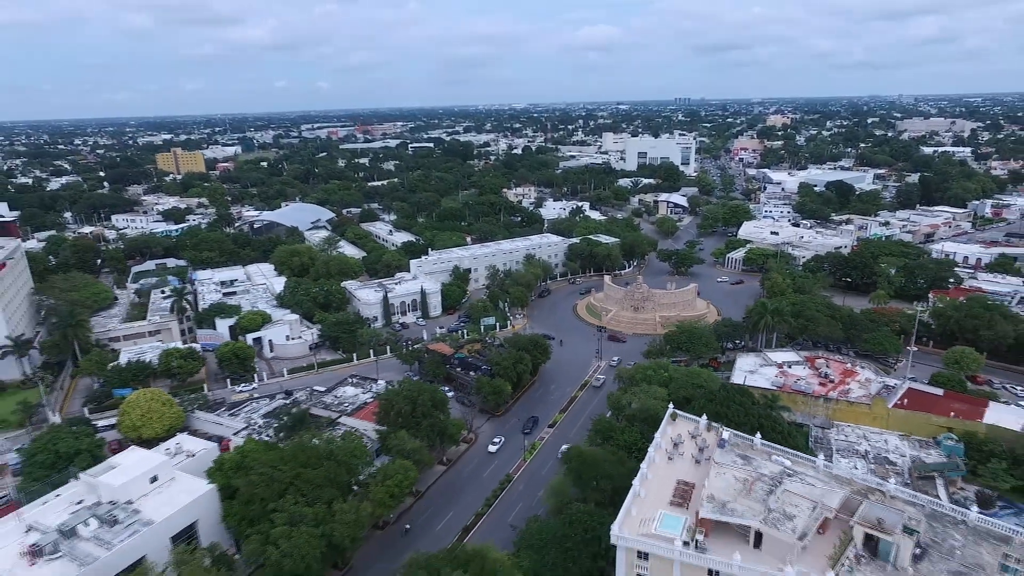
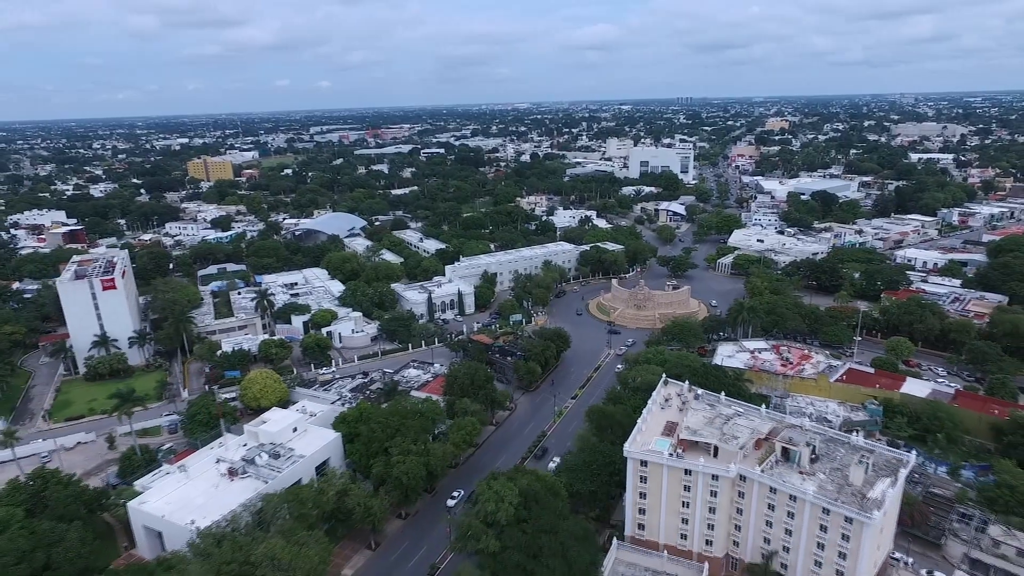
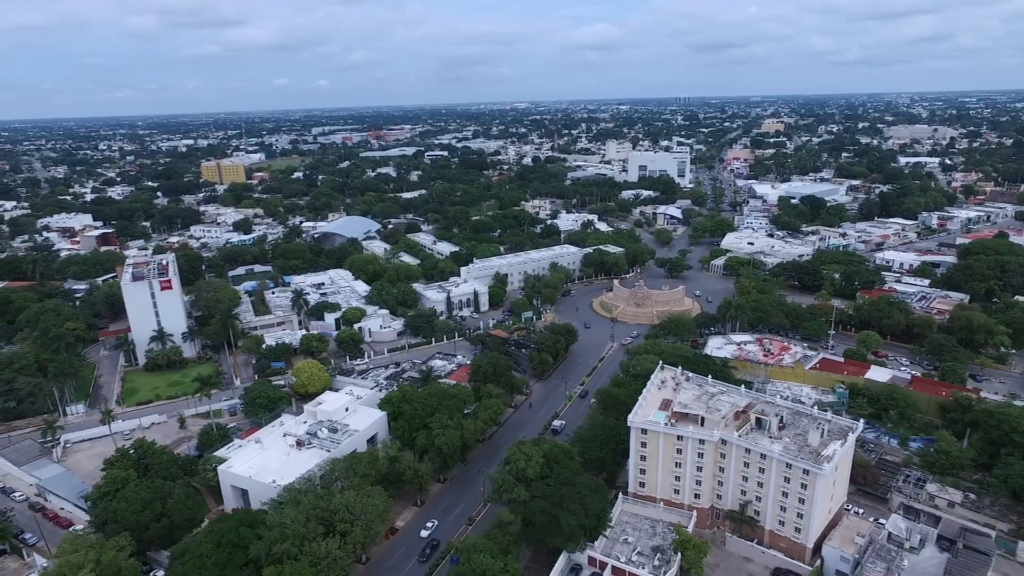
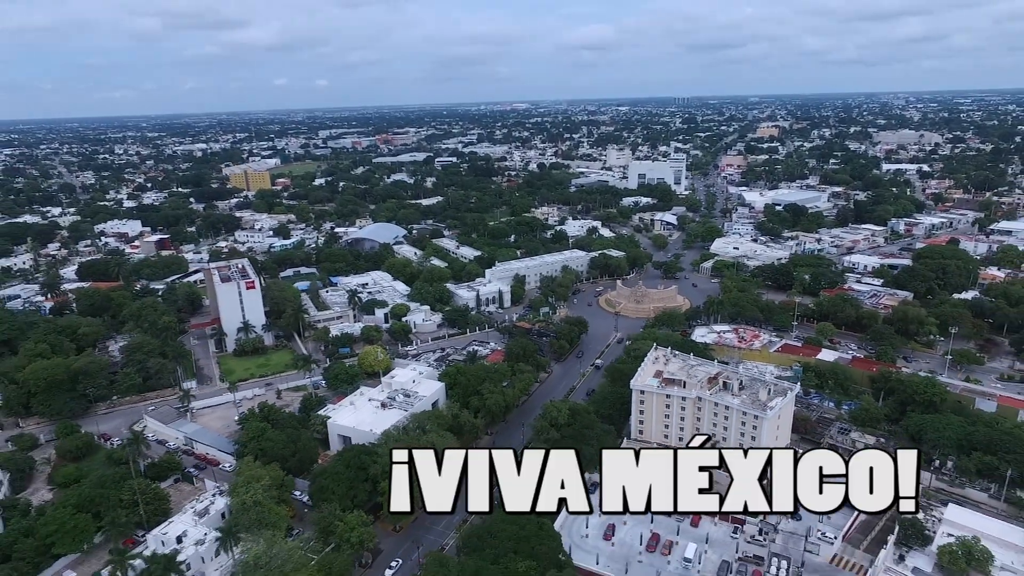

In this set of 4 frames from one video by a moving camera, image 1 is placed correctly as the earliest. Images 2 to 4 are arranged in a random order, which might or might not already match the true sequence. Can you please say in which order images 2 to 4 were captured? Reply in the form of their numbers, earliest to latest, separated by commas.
2, 3, 4
